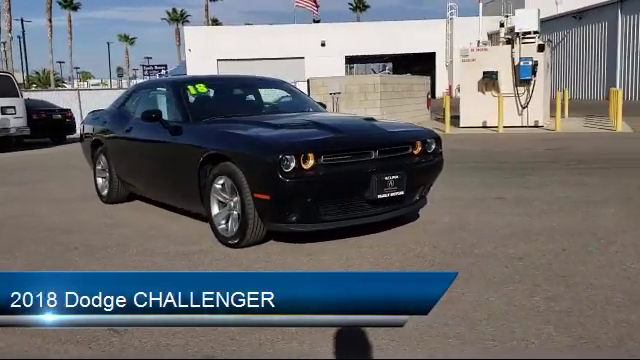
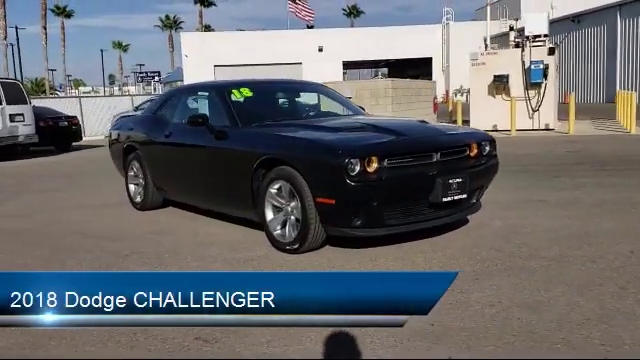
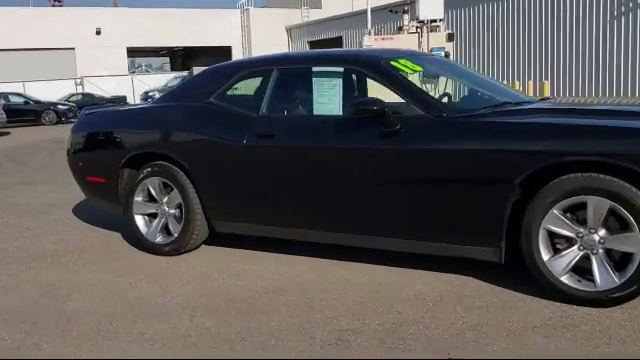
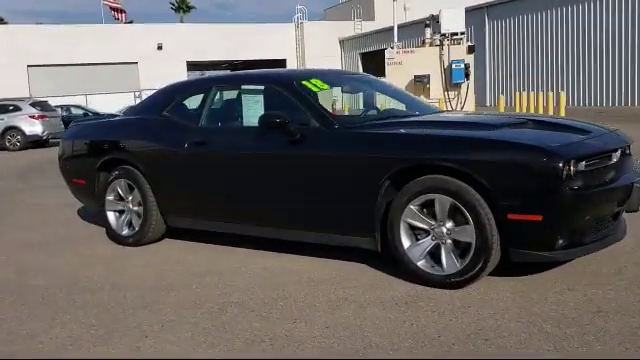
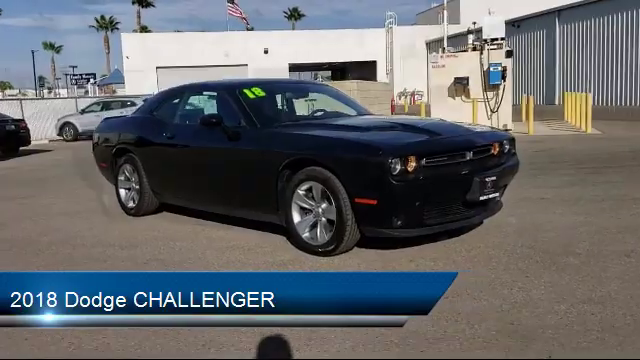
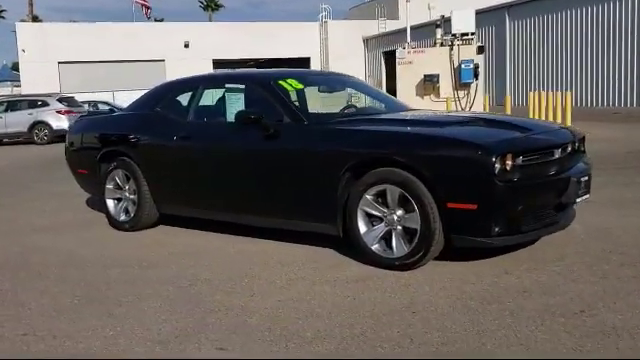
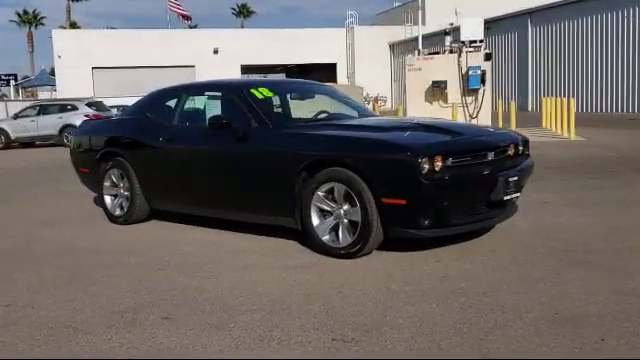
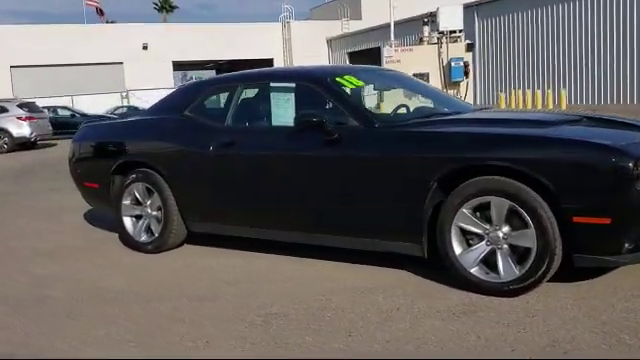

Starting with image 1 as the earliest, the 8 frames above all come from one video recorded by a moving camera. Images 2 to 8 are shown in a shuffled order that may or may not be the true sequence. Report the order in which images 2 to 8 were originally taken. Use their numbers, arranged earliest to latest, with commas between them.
2, 5, 7, 6, 4, 8, 3
